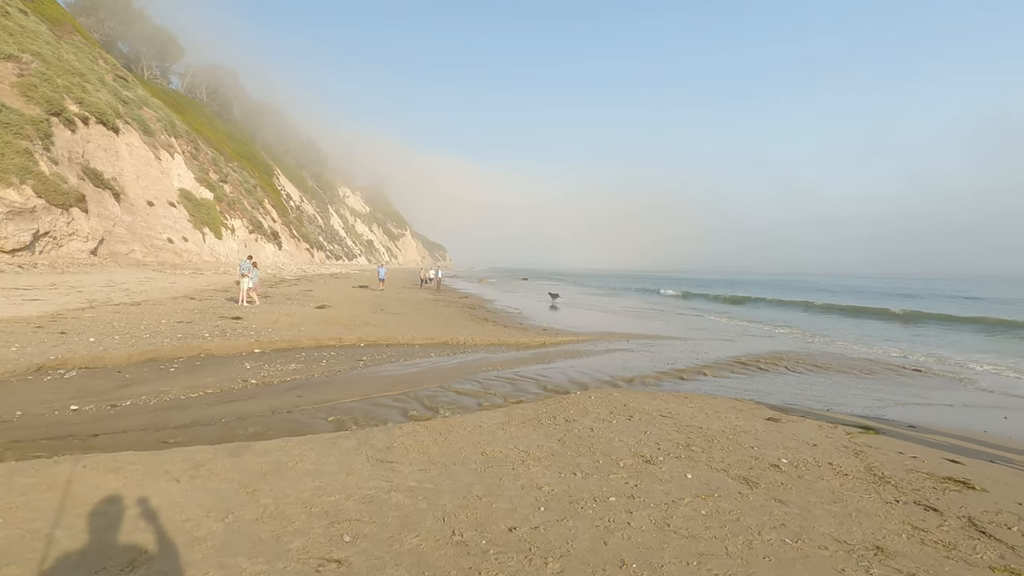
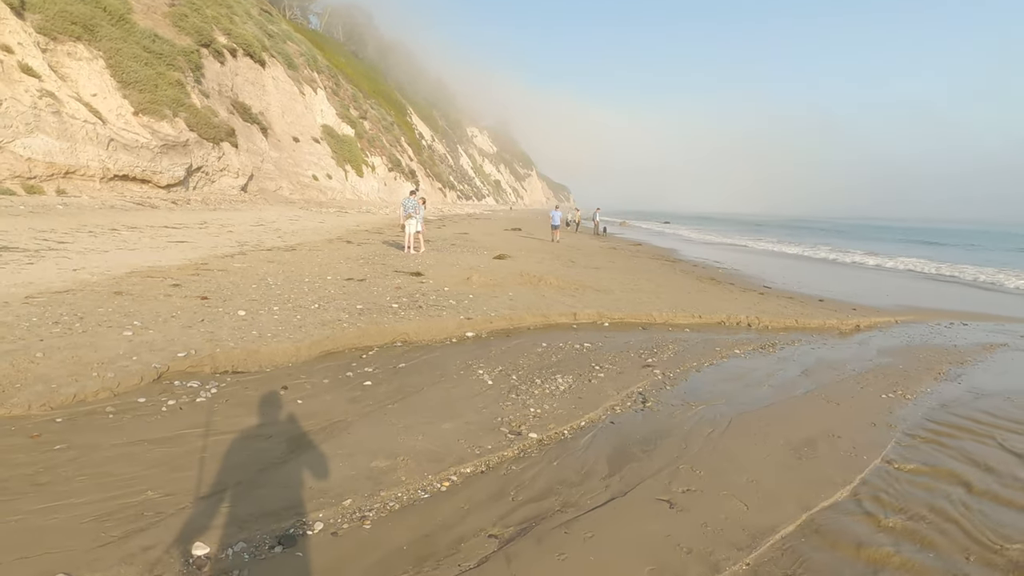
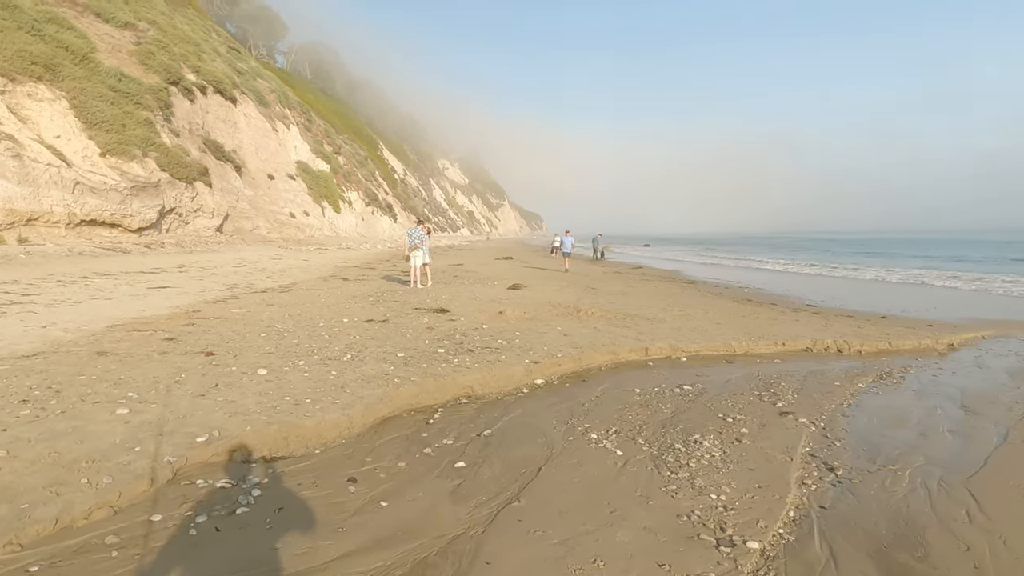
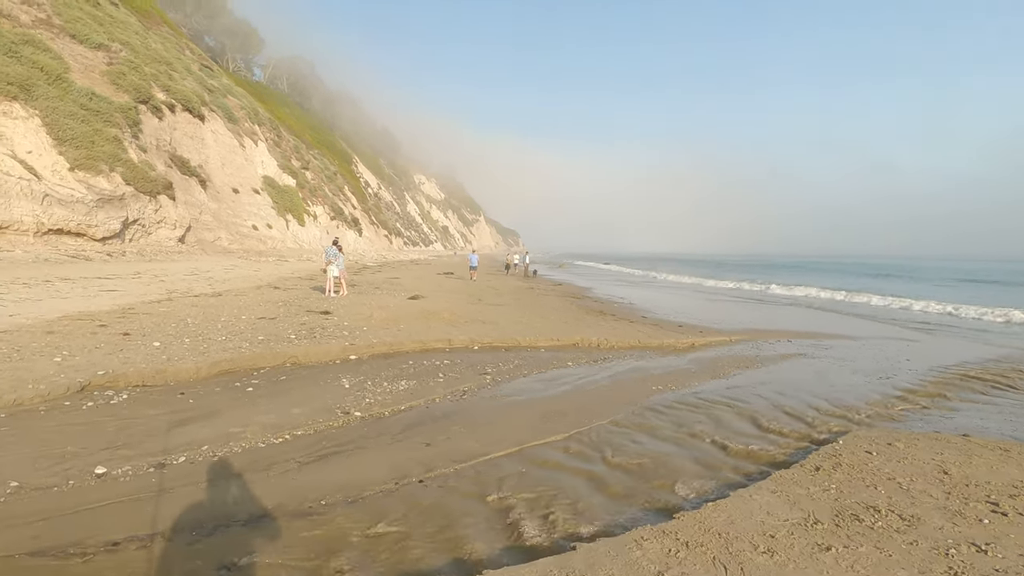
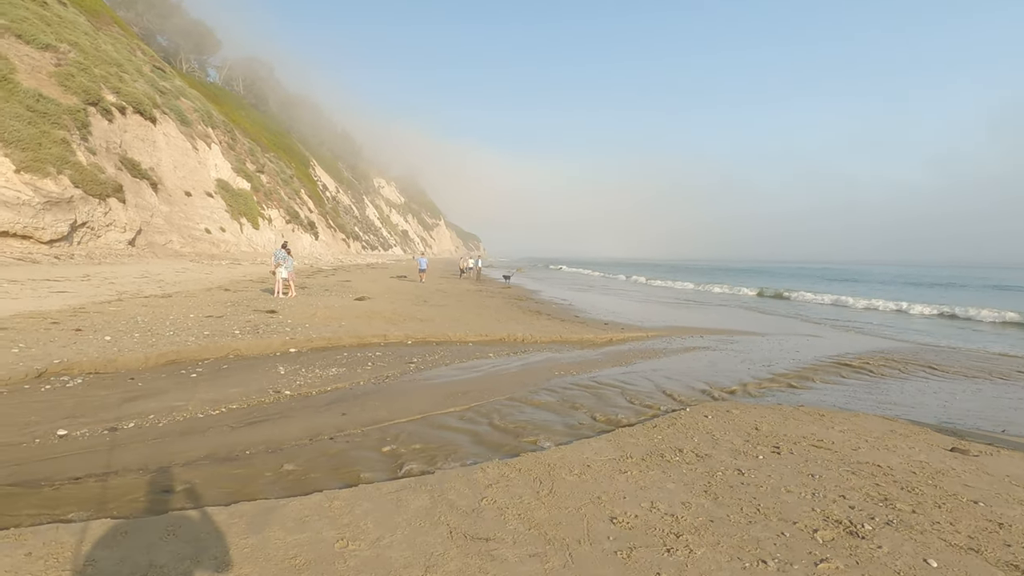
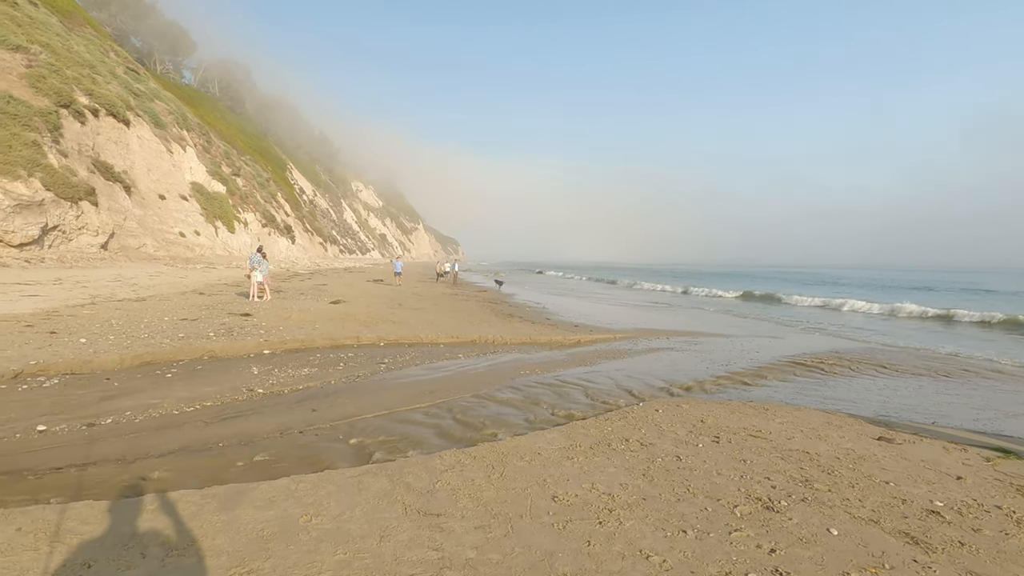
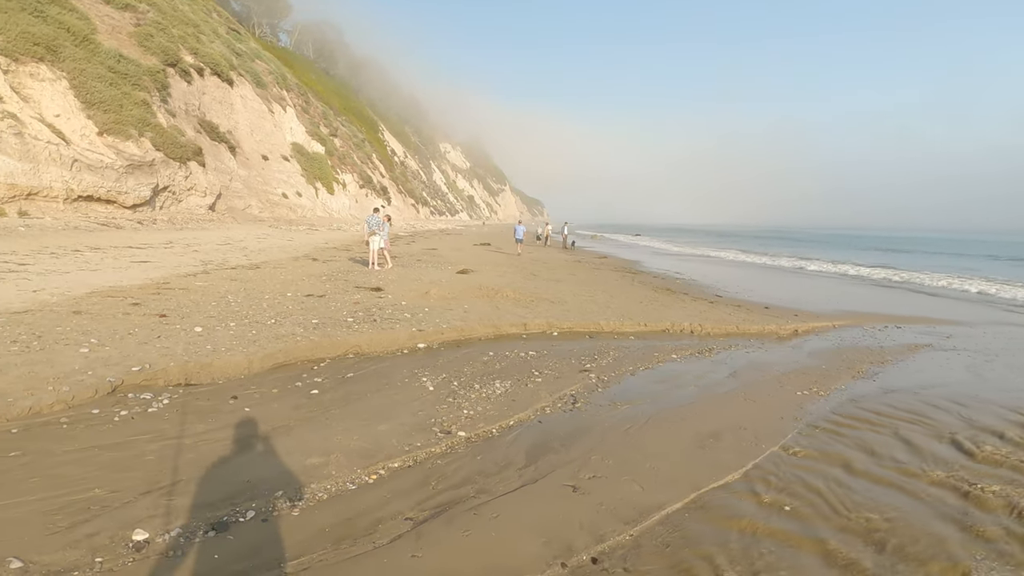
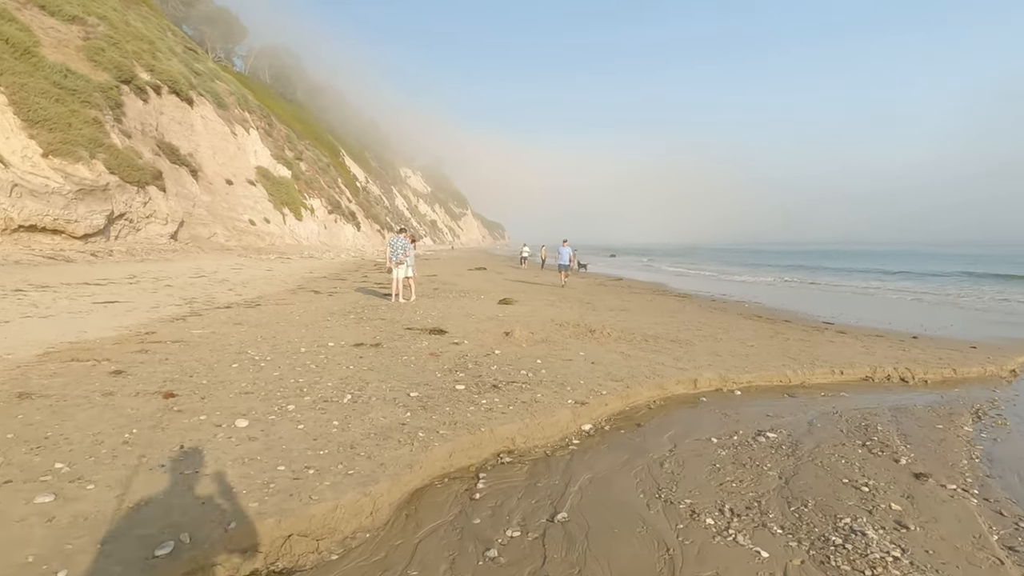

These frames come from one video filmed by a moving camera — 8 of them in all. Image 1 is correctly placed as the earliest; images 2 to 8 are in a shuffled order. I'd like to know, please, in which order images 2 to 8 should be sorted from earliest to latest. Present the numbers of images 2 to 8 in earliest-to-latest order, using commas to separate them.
6, 5, 4, 7, 2, 3, 8
